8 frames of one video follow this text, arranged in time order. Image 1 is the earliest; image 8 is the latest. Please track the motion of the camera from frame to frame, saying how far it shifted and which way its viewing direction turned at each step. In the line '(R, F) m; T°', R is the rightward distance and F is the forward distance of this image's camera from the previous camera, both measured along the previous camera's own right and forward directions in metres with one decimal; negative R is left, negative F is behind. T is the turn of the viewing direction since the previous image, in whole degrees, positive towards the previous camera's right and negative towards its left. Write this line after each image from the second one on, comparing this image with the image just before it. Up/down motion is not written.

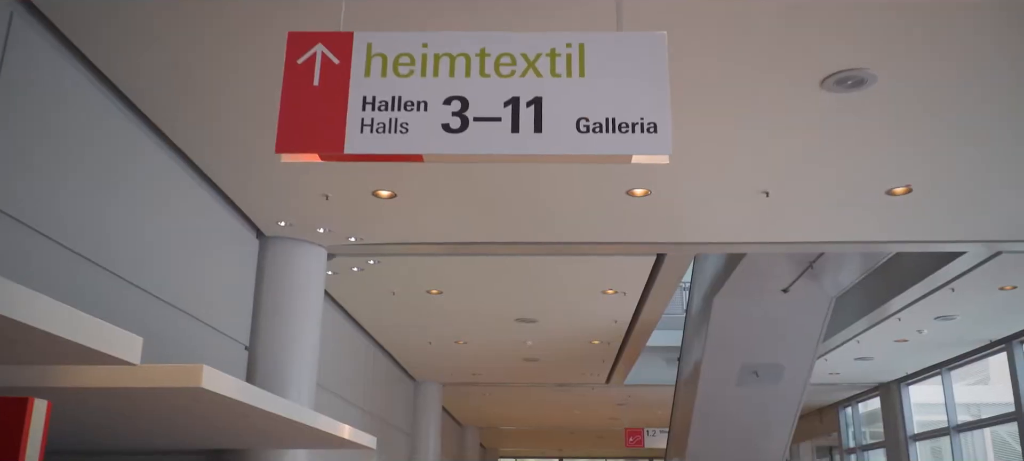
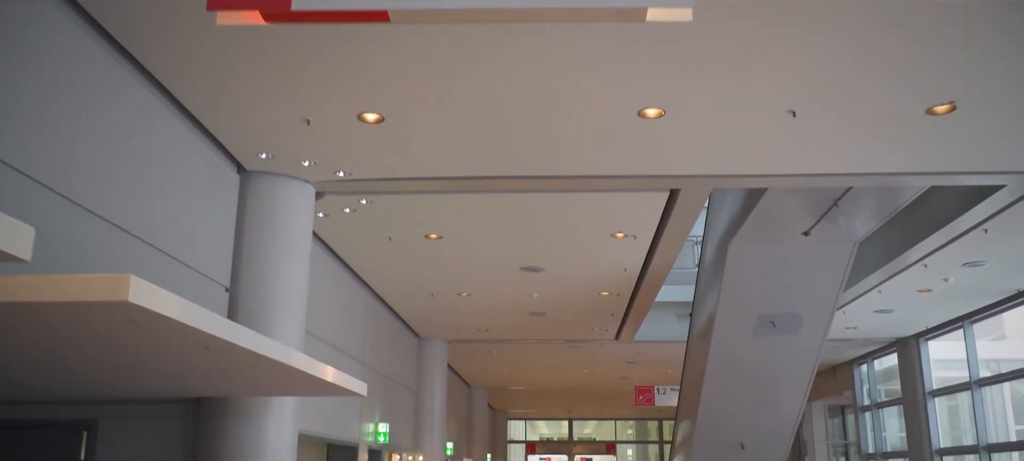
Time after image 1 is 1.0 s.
(+0.1, +0.5) m; -1°
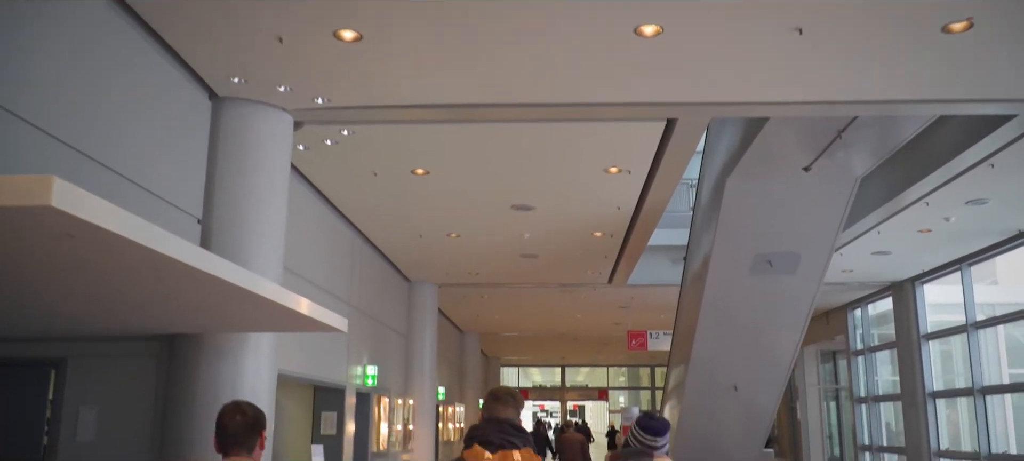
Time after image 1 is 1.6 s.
(0.0, +0.3) m; 0°
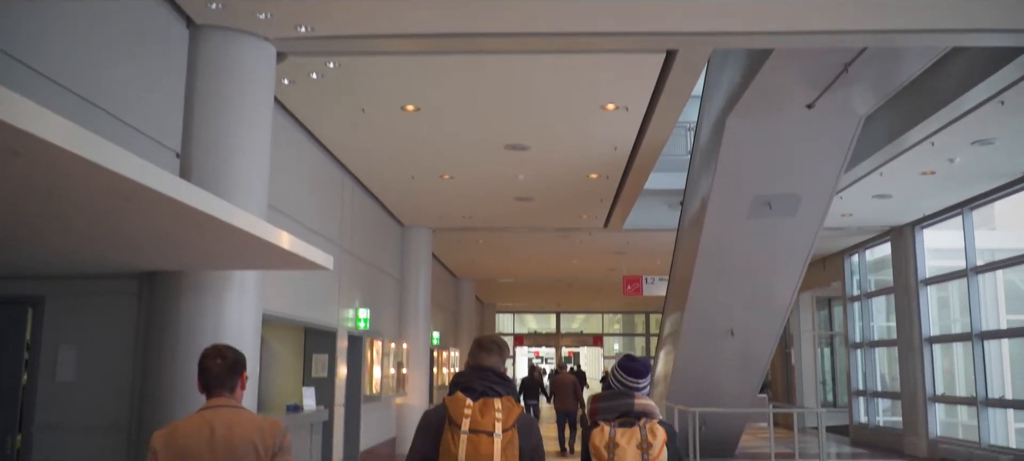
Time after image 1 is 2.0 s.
(0.0, +0.2) m; 0°
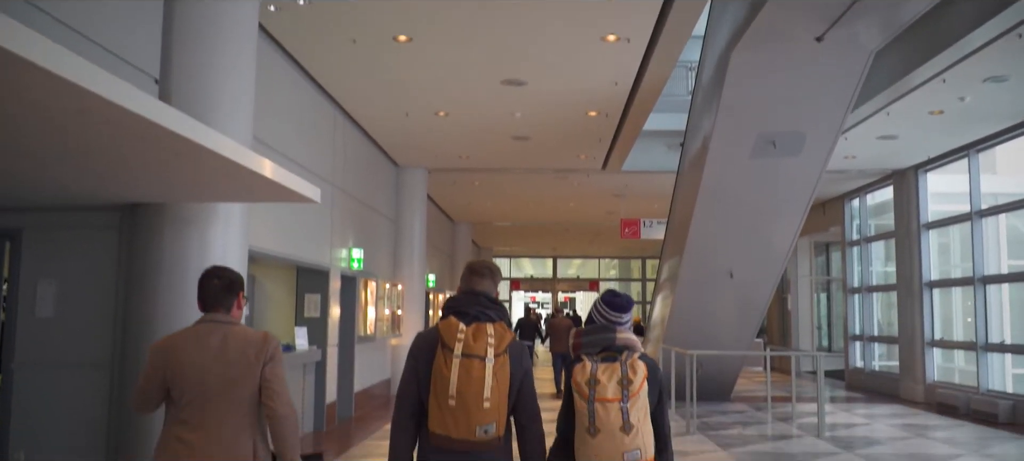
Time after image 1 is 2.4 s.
(0.0, +0.2) m; 0°
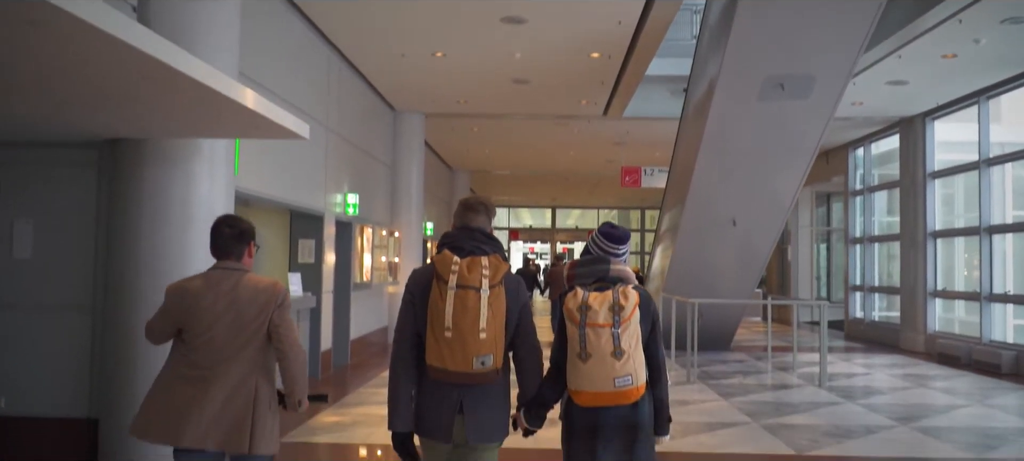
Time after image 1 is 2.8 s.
(0.0, +0.2) m; 0°
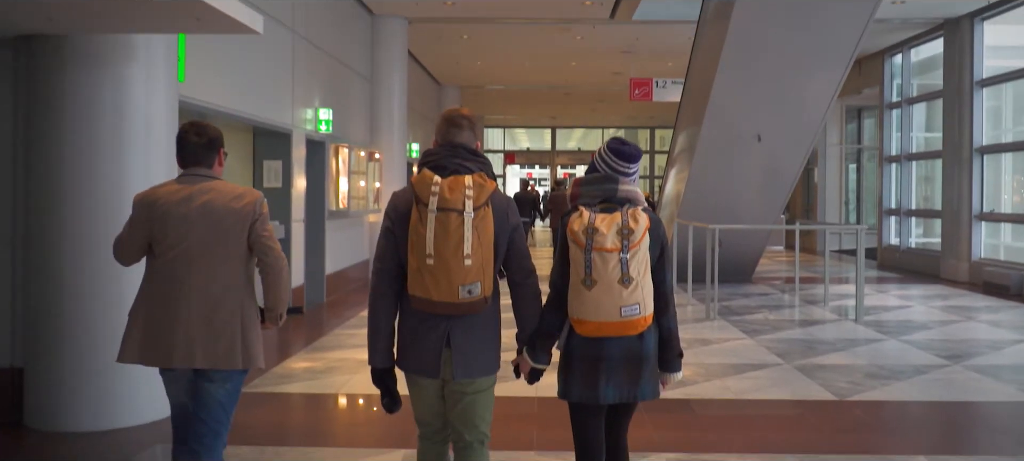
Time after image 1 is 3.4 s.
(0.0, +1.2) m; 0°
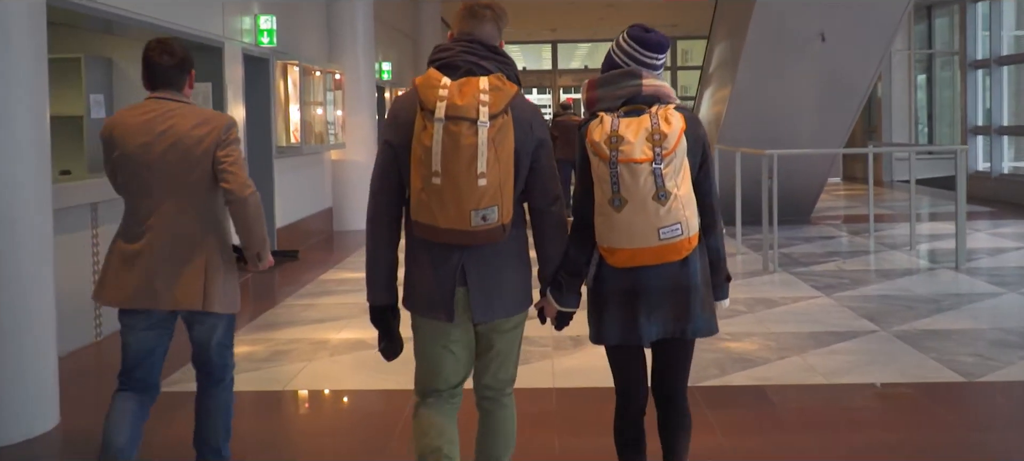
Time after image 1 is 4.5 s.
(-0.1, +2.0) m; +1°
